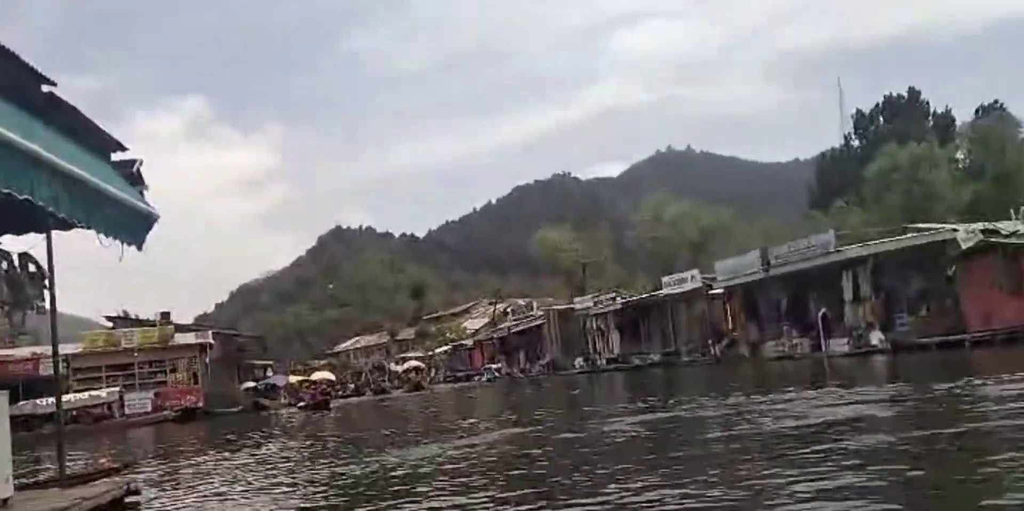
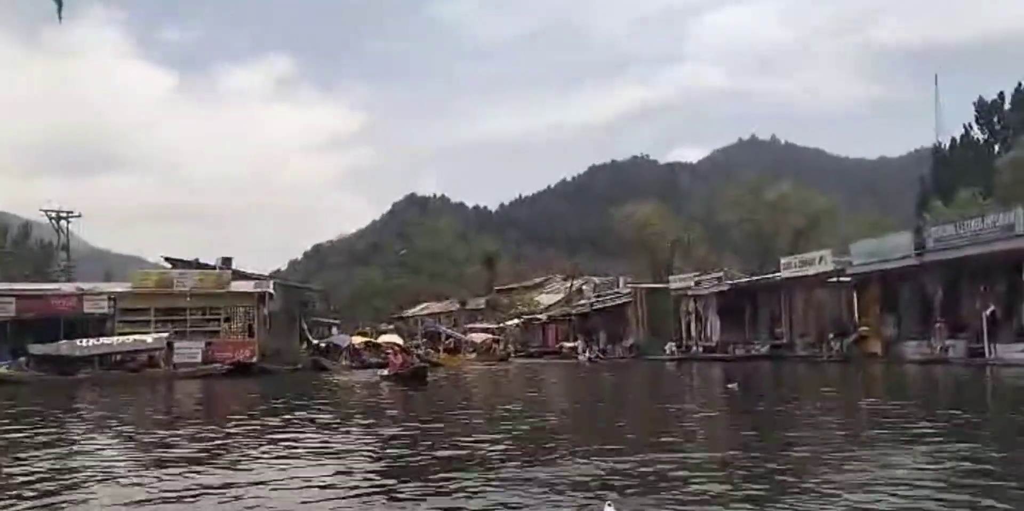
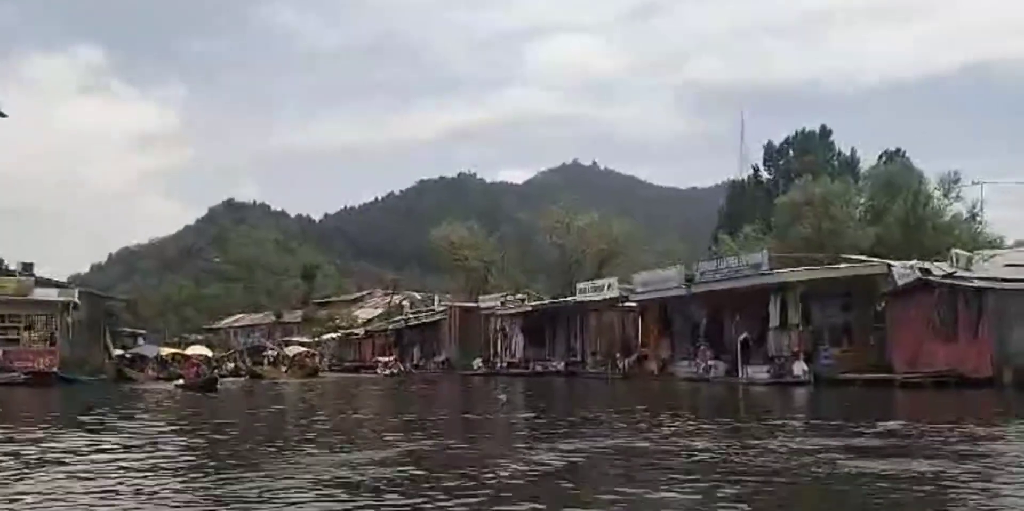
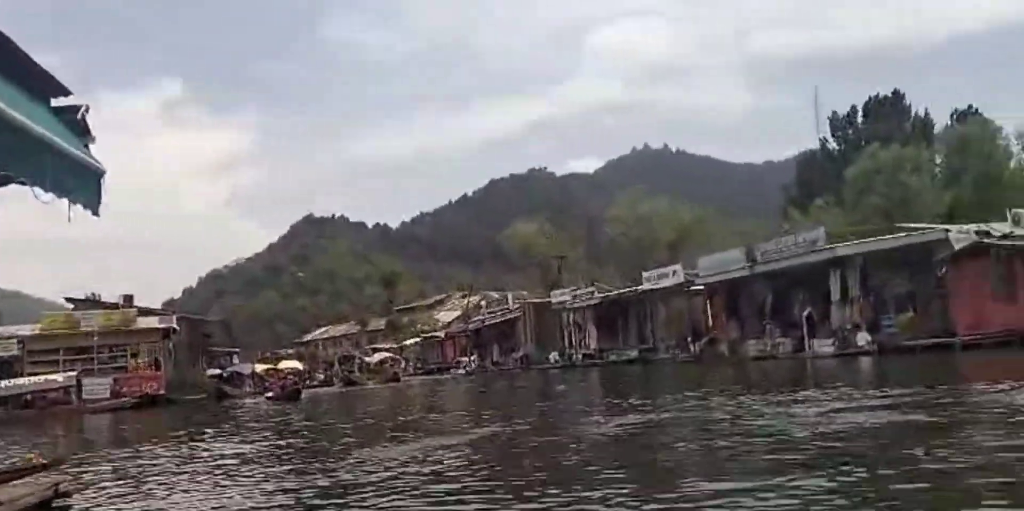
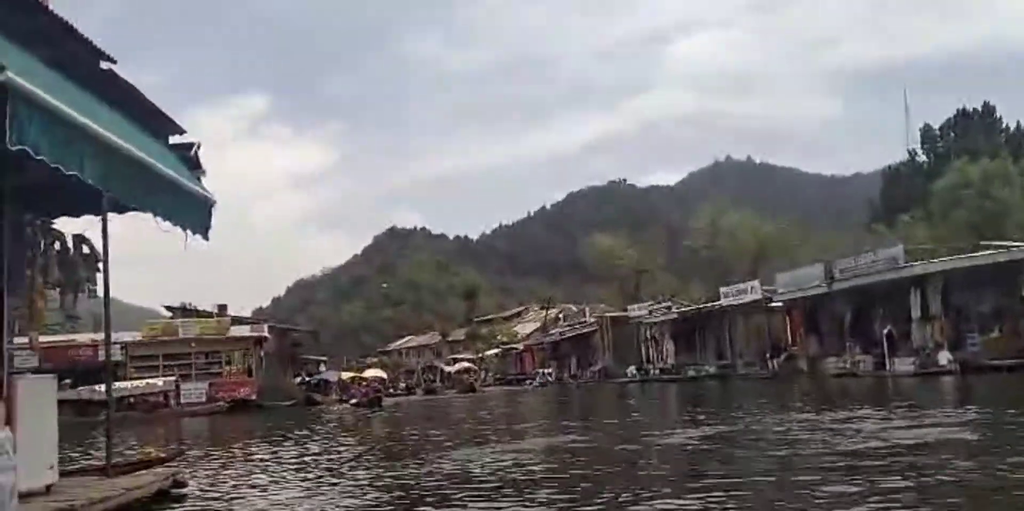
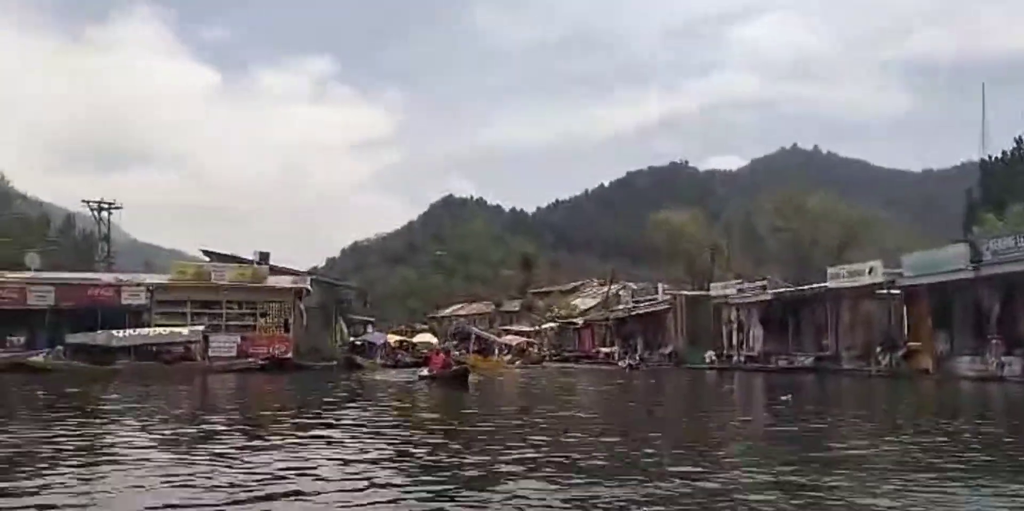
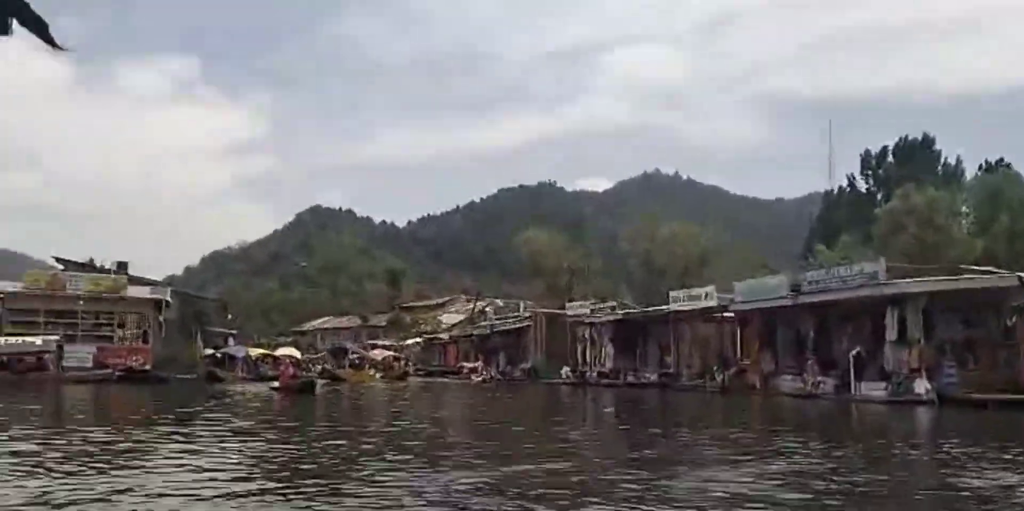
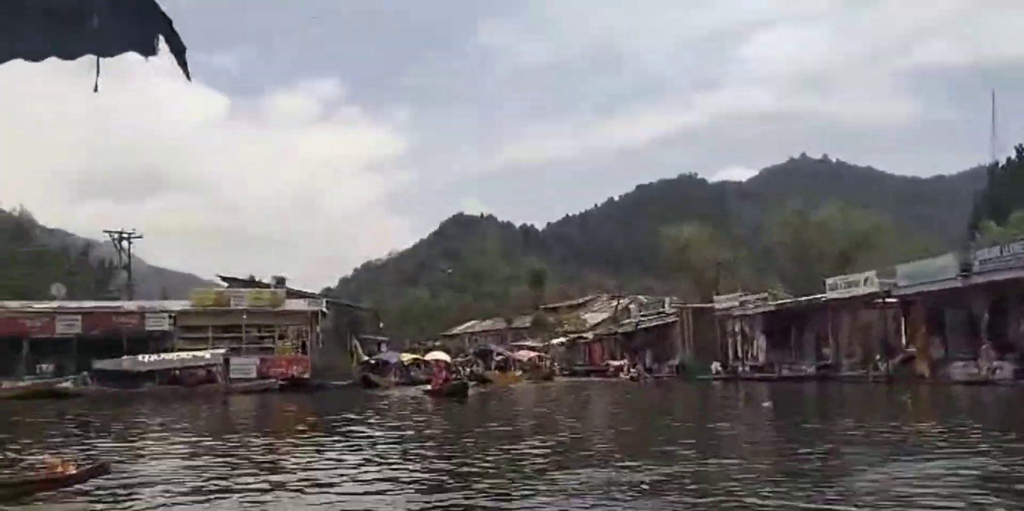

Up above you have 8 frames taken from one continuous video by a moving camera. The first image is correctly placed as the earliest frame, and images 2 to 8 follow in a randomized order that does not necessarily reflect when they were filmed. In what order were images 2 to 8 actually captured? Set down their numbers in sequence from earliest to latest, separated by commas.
5, 4, 3, 7, 8, 2, 6
